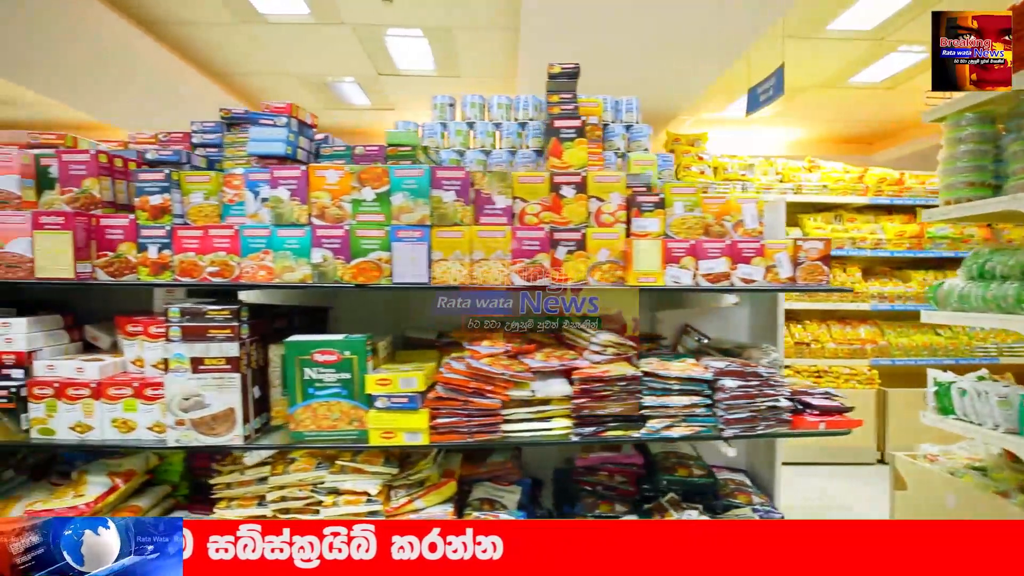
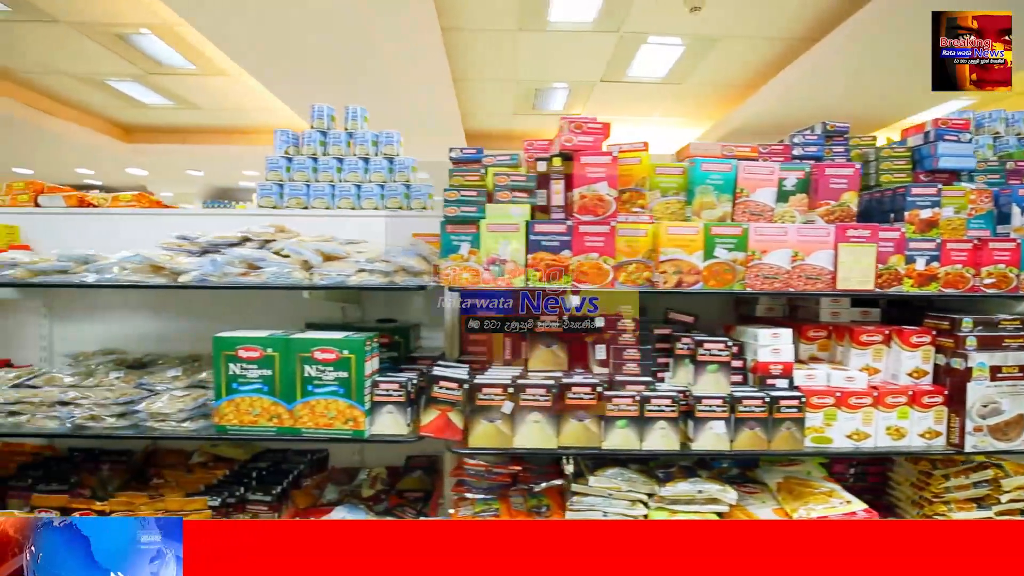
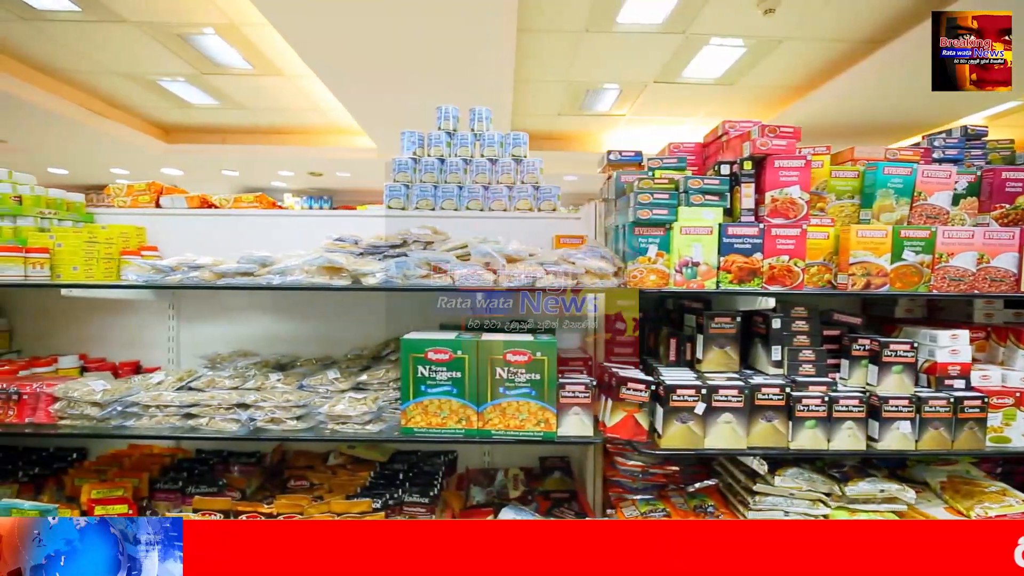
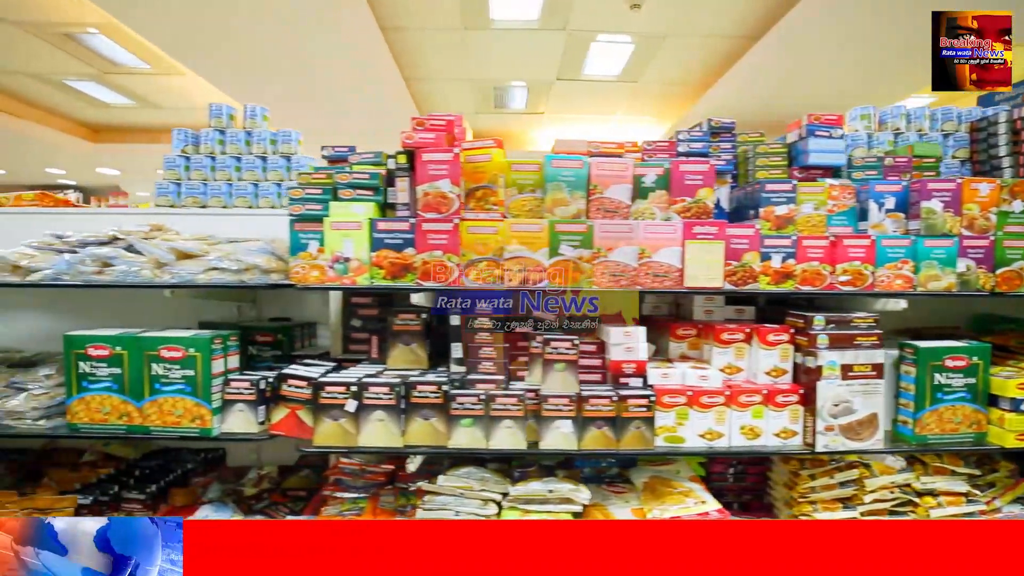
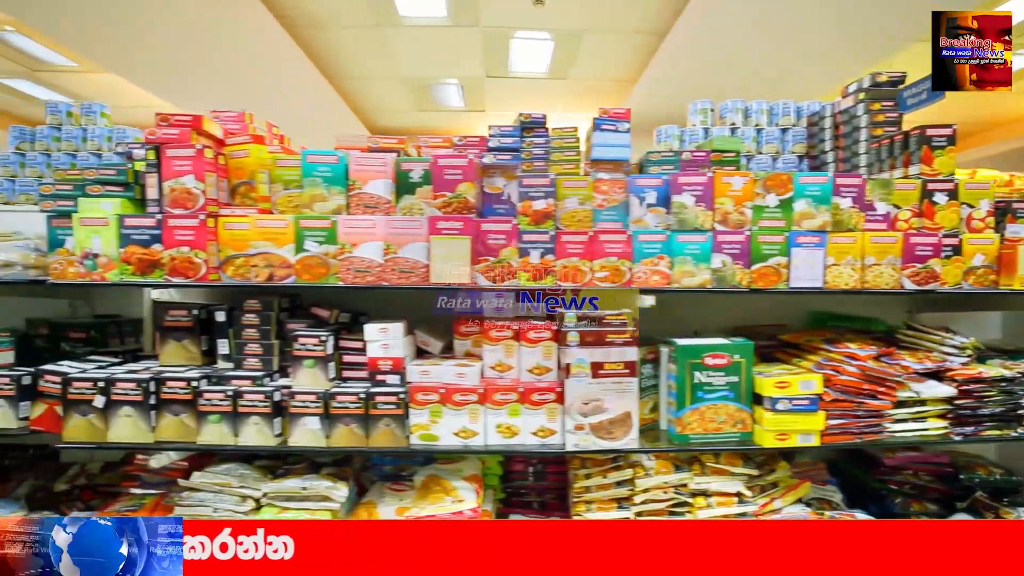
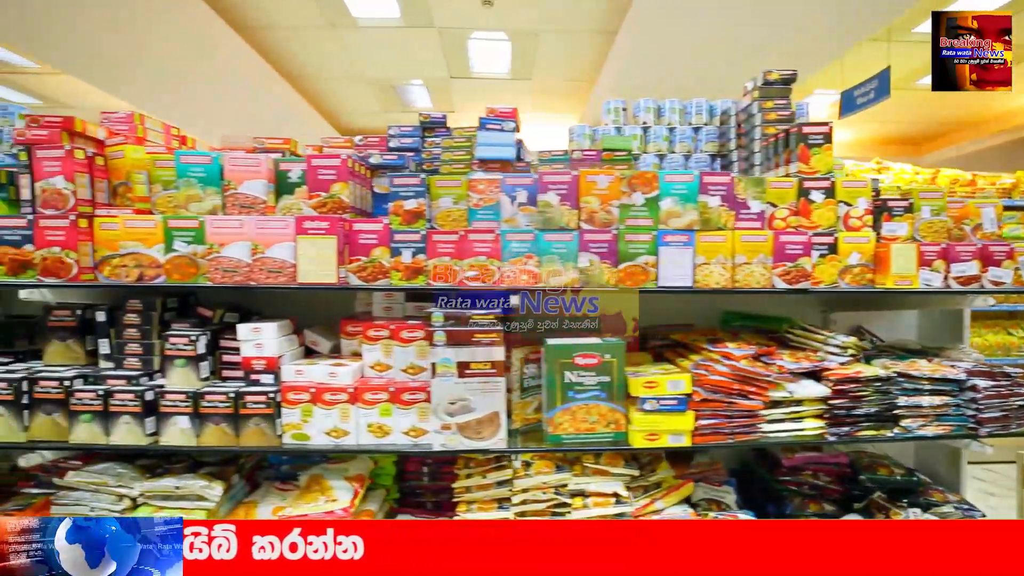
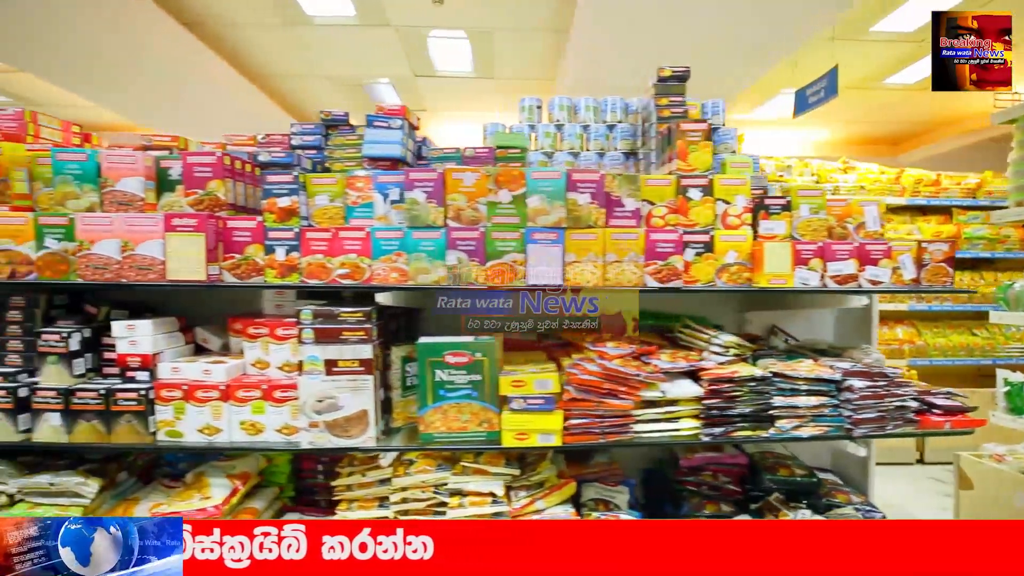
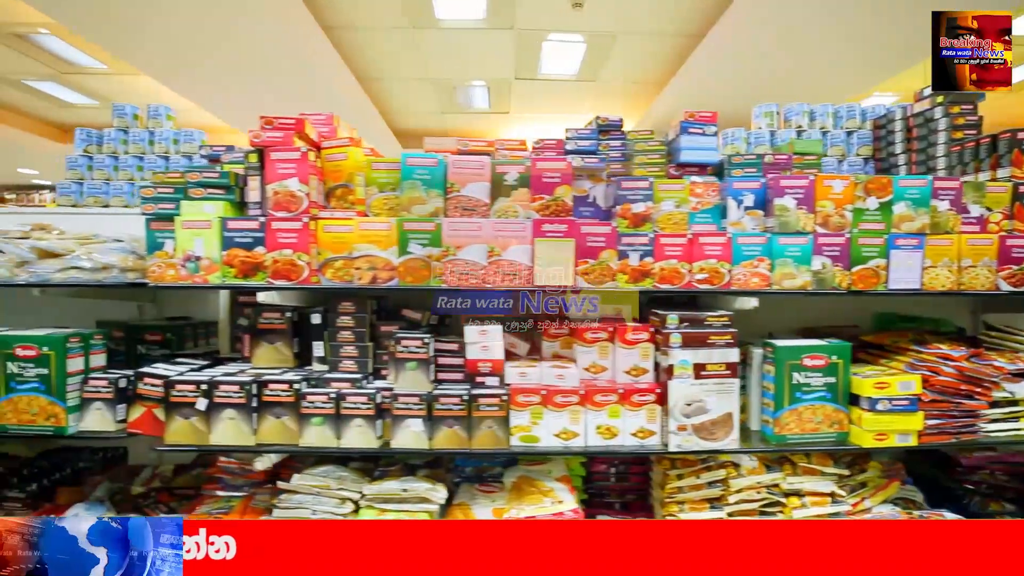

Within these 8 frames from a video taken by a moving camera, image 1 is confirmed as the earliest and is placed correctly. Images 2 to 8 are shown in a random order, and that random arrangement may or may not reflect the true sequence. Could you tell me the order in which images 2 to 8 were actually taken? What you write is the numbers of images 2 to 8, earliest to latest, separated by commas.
7, 6, 5, 8, 4, 2, 3
